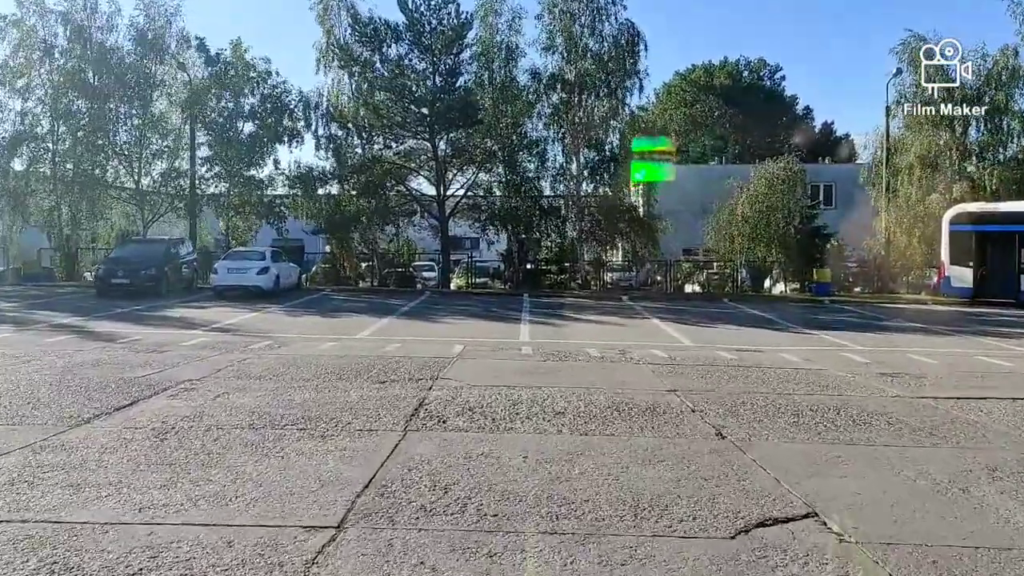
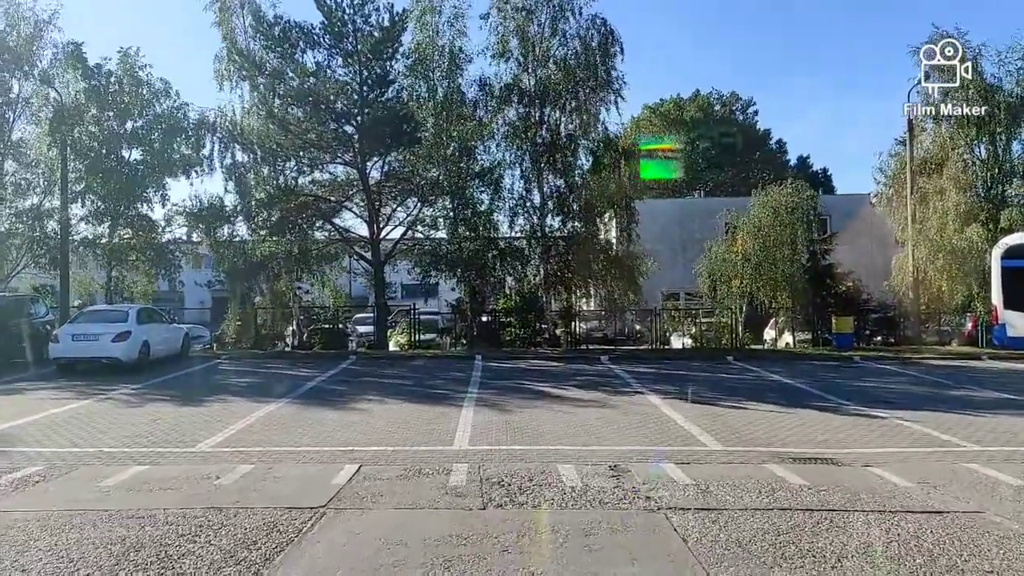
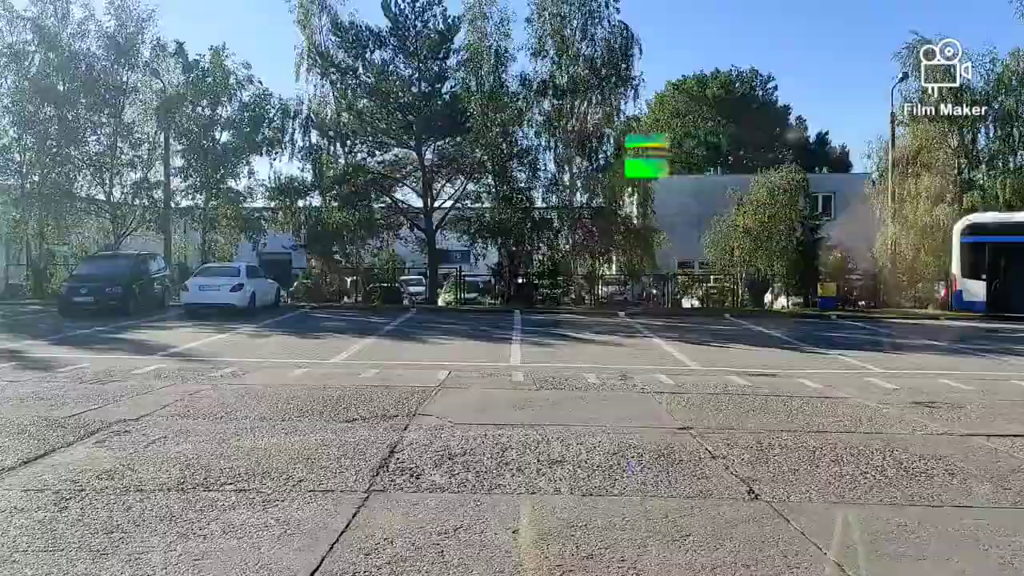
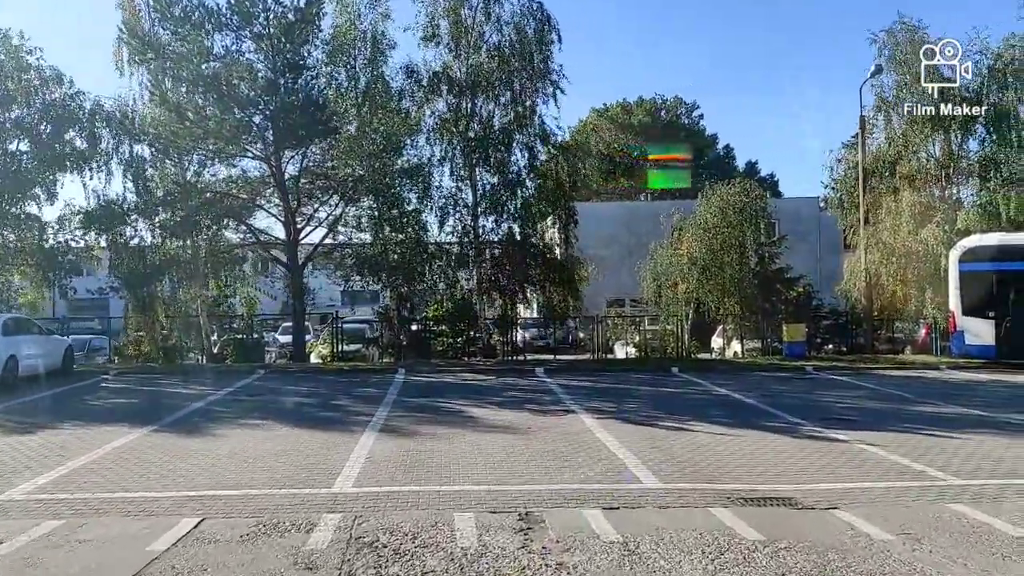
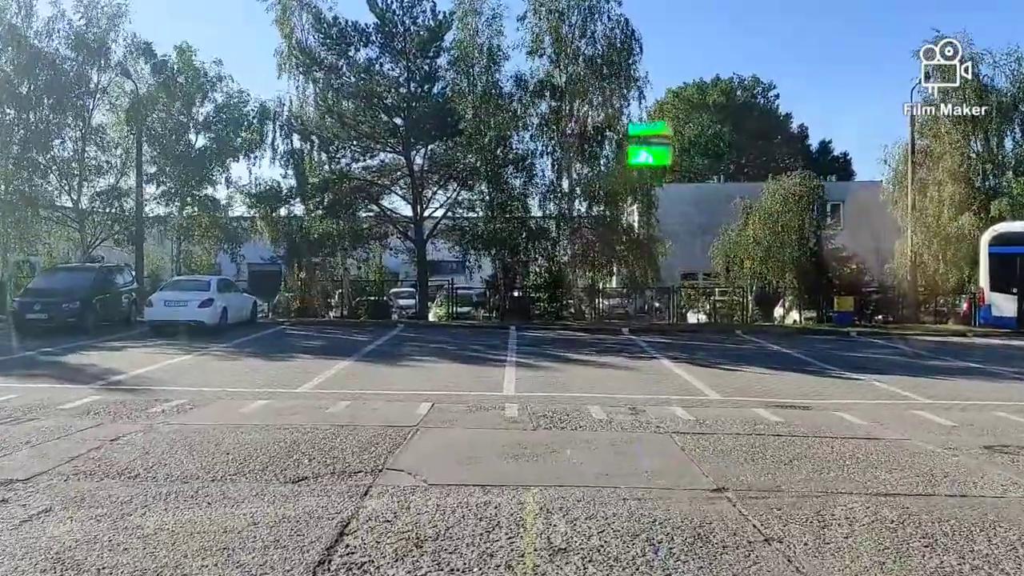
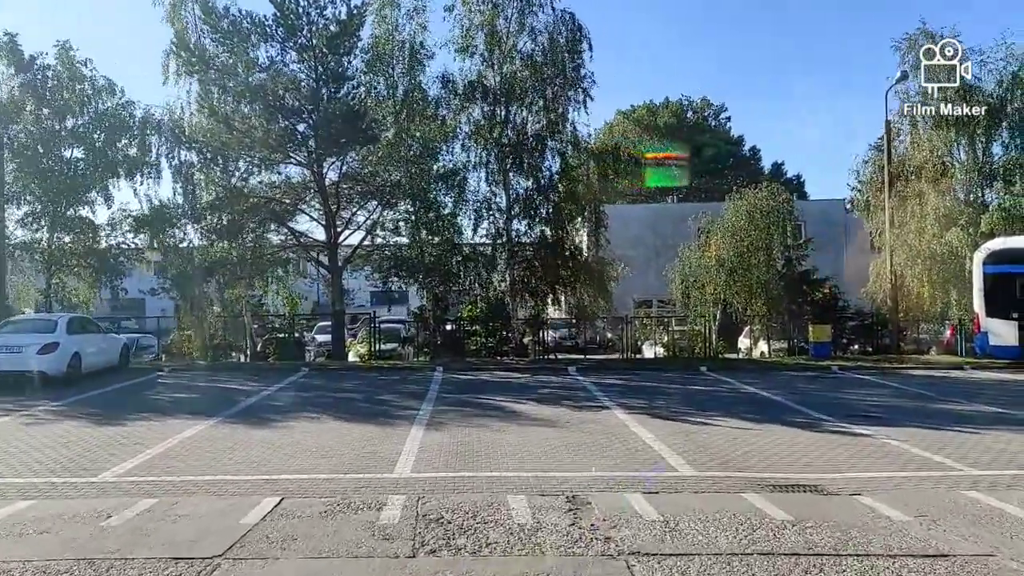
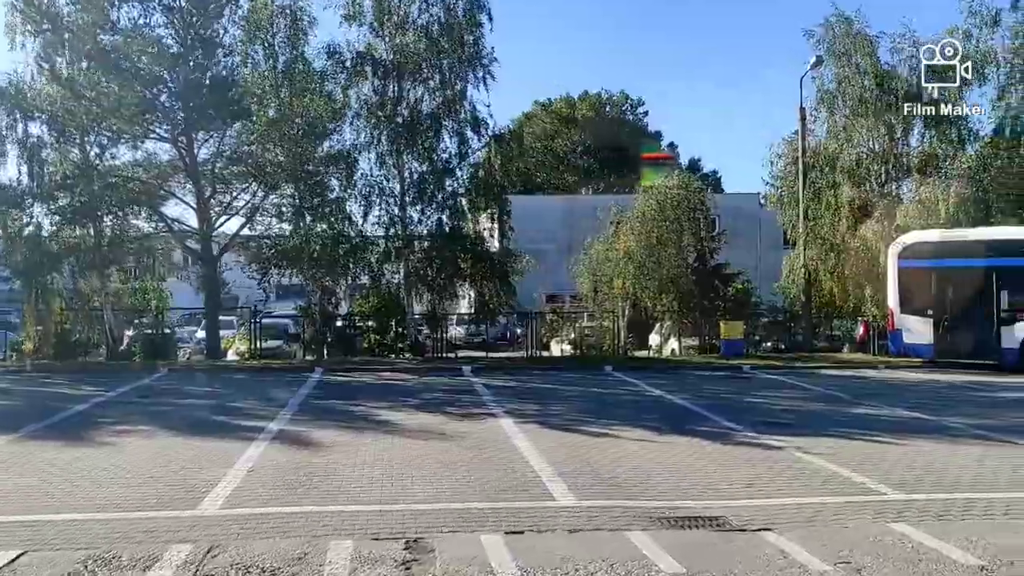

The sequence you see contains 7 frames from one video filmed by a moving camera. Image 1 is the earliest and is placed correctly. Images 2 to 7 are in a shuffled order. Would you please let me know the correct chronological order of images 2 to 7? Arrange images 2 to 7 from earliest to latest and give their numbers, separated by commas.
3, 5, 2, 6, 4, 7
